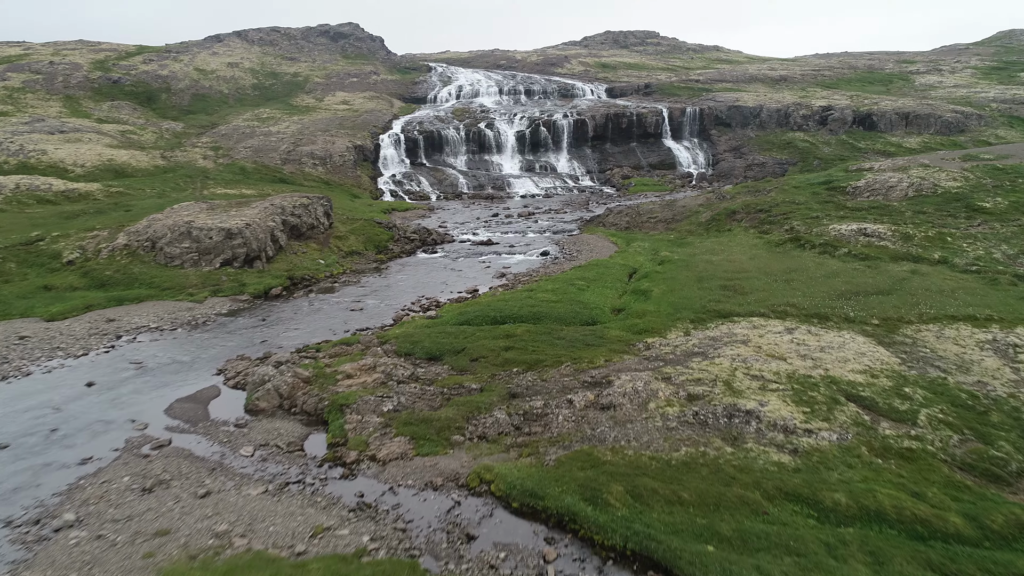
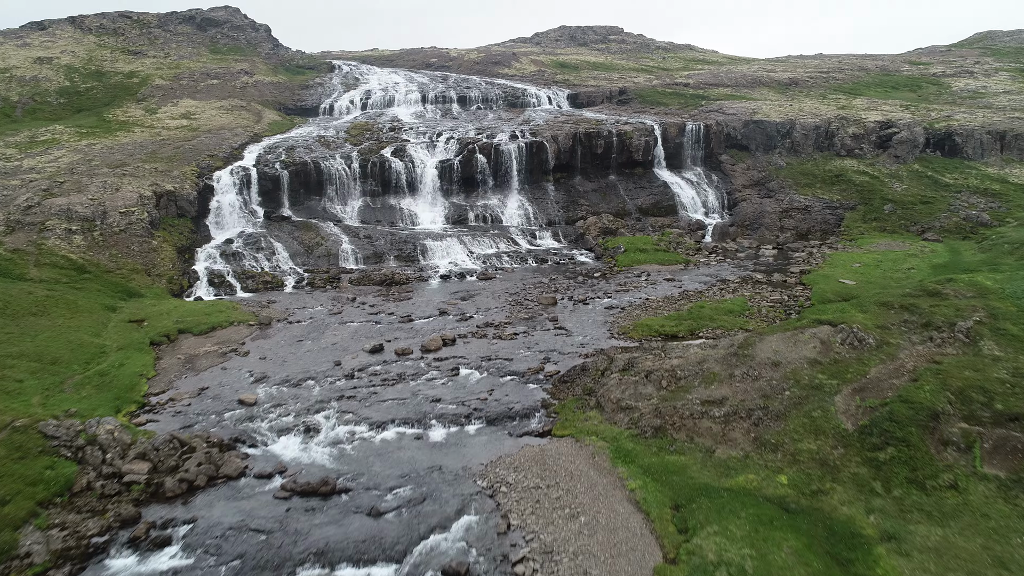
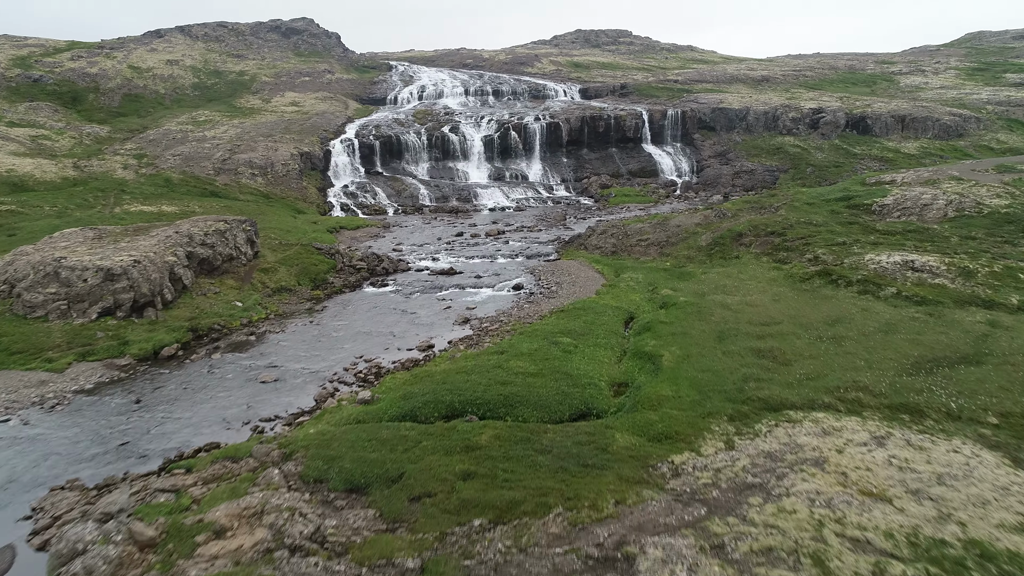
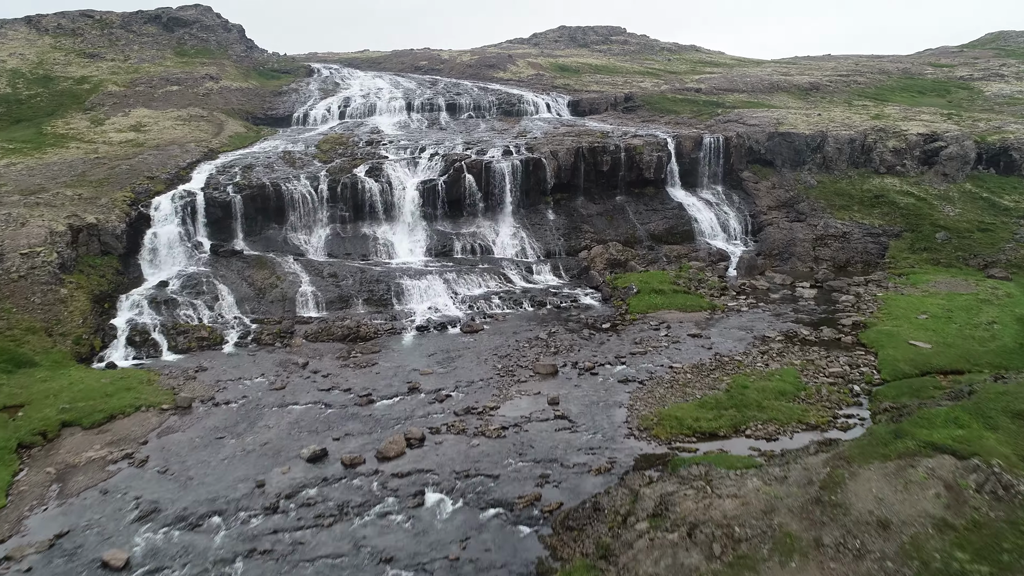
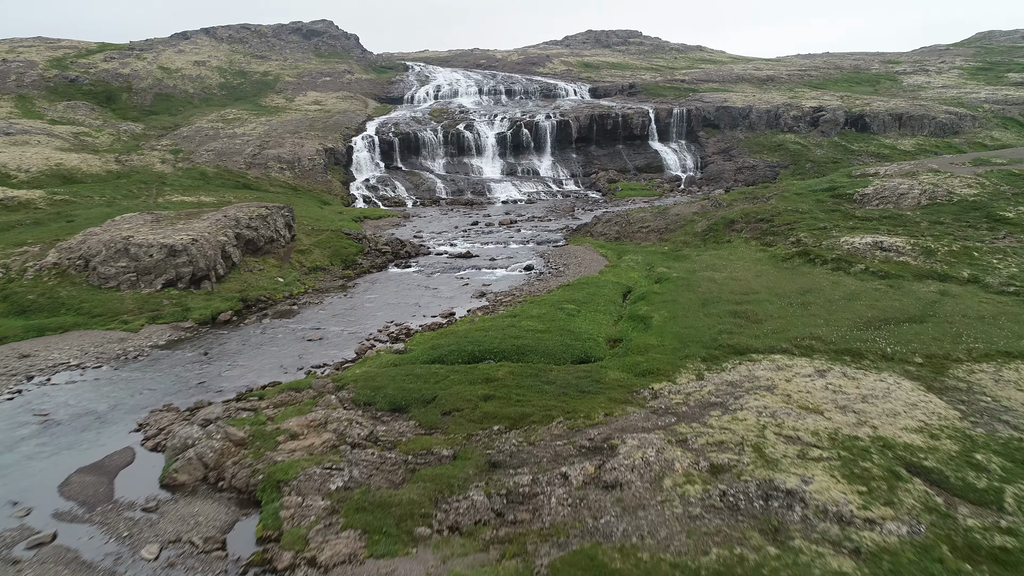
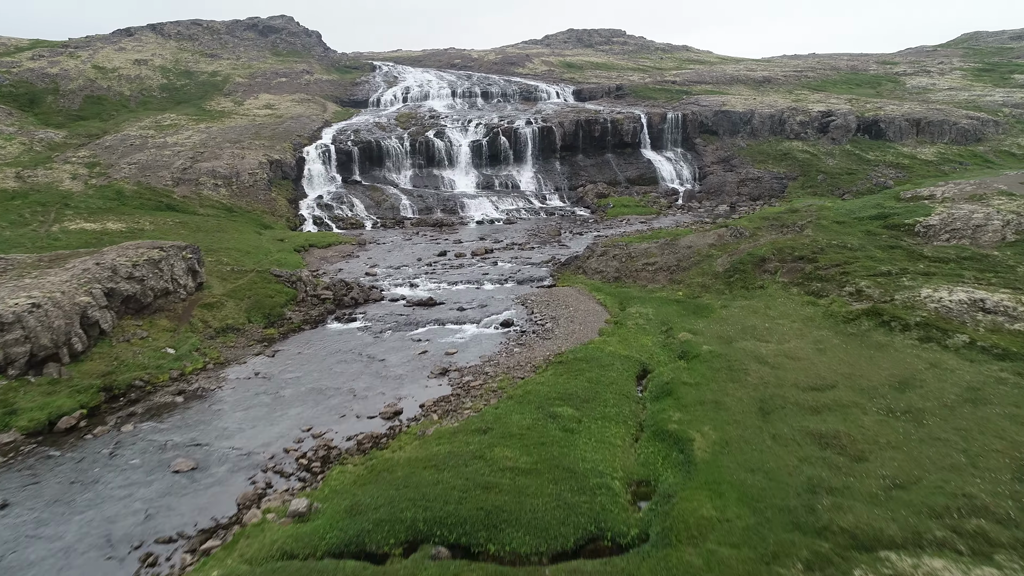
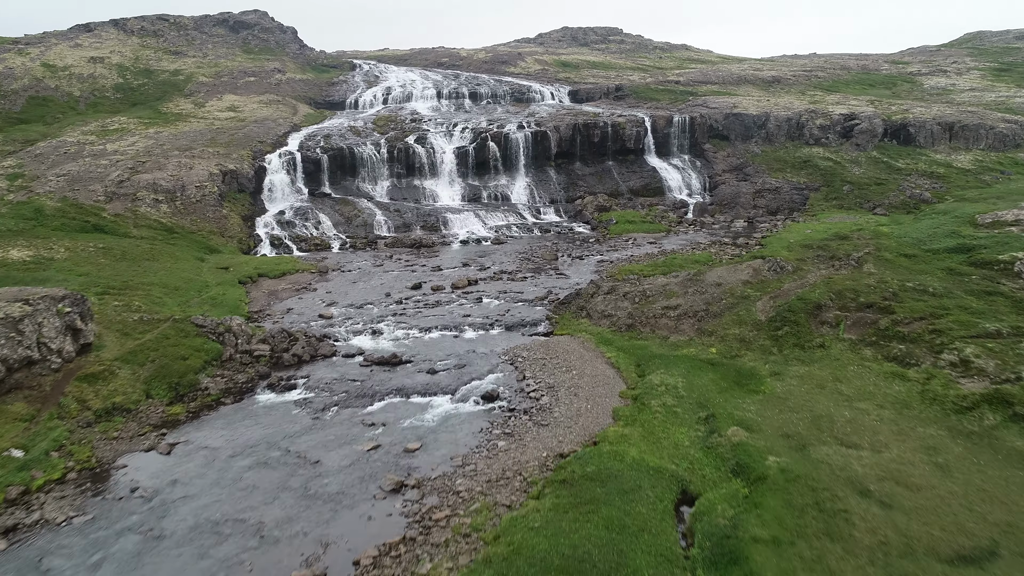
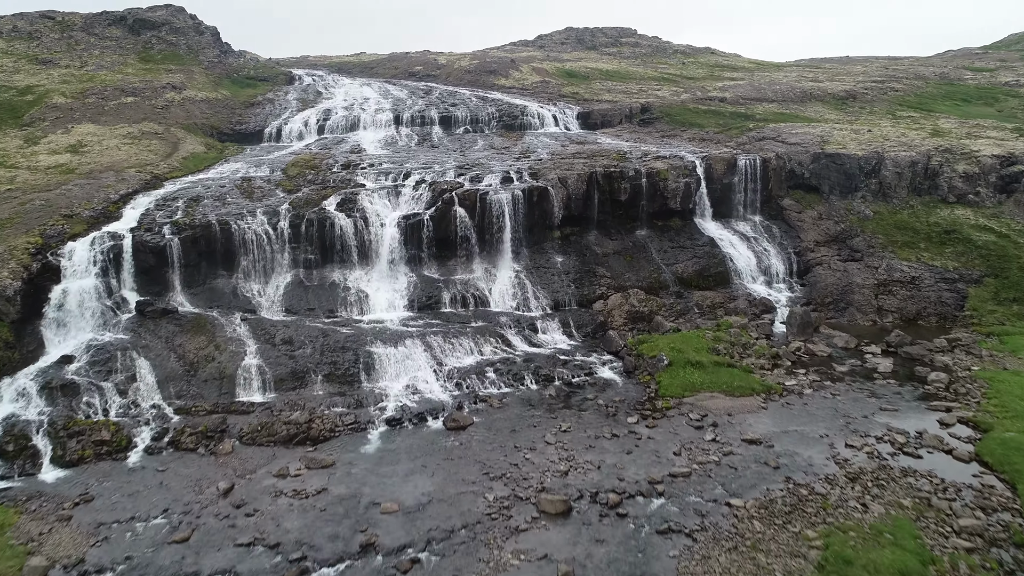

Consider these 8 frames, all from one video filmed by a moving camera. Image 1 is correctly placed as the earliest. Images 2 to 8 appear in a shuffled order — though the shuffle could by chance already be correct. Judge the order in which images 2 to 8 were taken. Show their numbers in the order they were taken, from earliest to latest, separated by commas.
5, 3, 6, 7, 2, 4, 8
